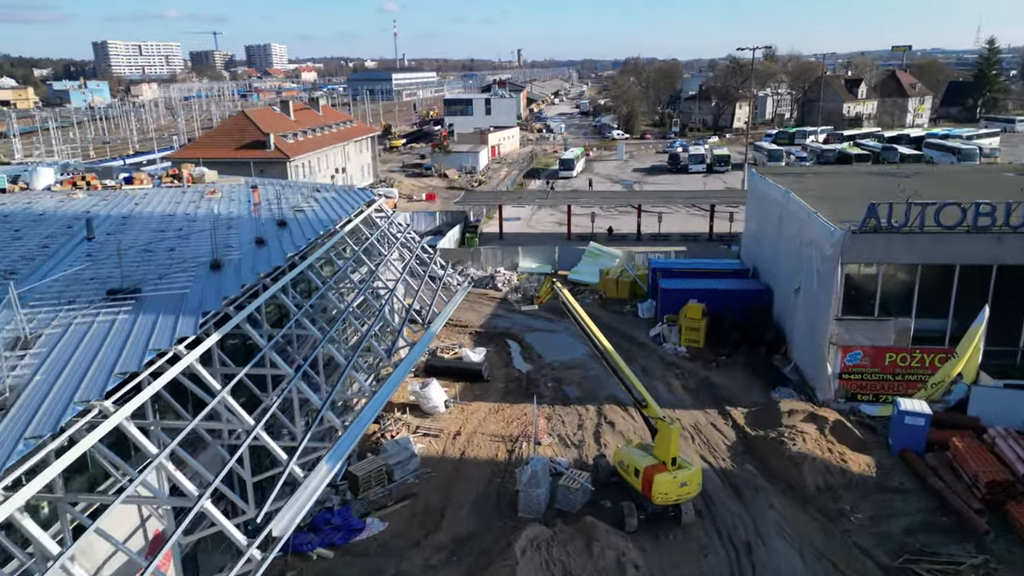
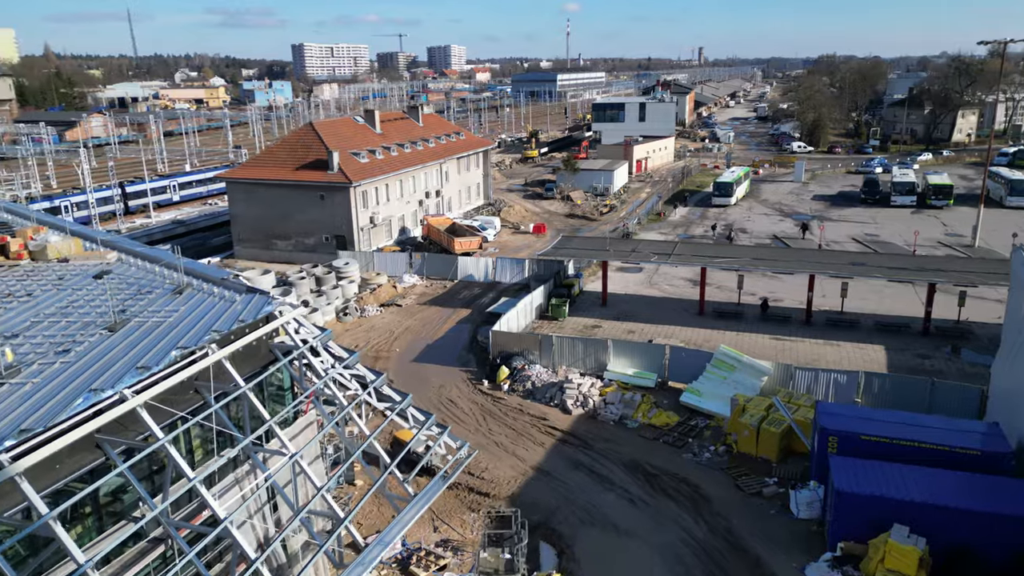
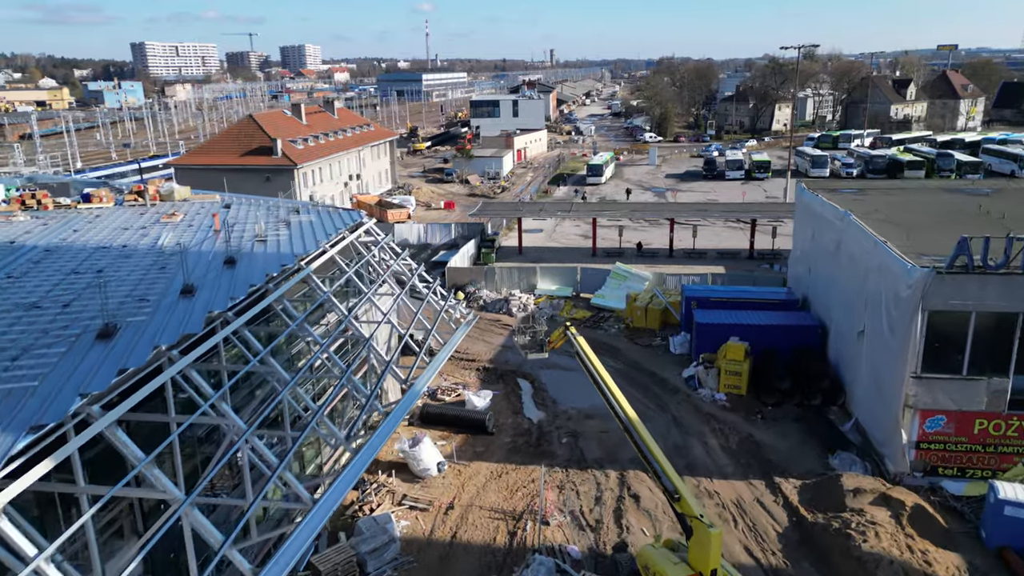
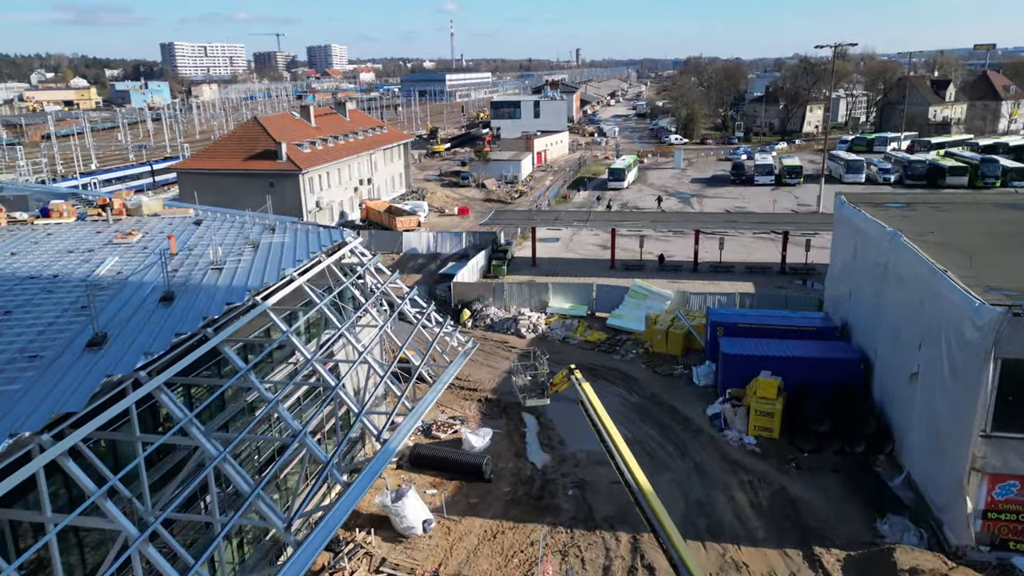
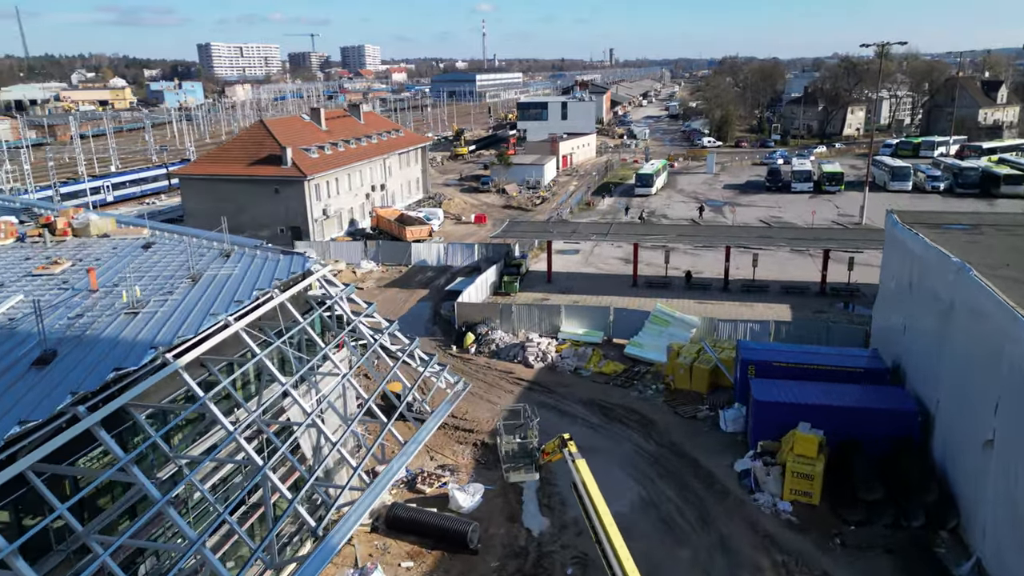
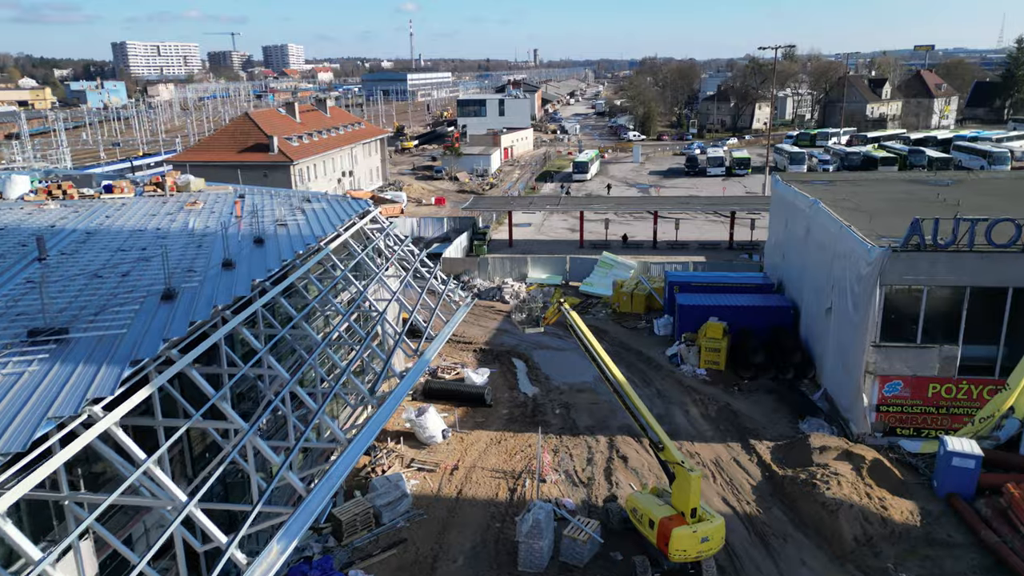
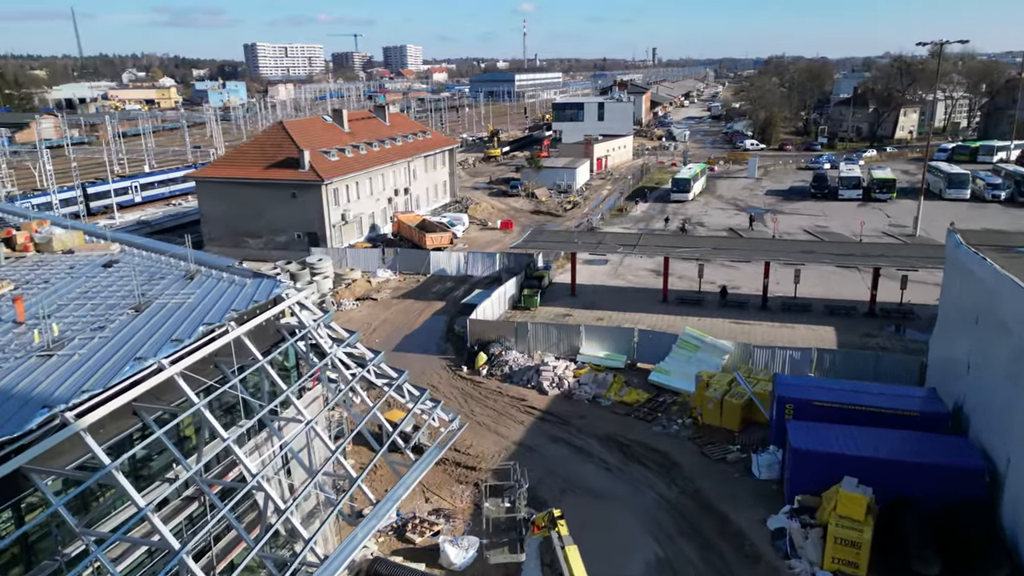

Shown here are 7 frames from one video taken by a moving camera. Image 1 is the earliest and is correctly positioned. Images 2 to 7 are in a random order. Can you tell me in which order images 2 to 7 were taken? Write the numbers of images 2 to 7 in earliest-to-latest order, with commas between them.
6, 3, 4, 5, 7, 2
